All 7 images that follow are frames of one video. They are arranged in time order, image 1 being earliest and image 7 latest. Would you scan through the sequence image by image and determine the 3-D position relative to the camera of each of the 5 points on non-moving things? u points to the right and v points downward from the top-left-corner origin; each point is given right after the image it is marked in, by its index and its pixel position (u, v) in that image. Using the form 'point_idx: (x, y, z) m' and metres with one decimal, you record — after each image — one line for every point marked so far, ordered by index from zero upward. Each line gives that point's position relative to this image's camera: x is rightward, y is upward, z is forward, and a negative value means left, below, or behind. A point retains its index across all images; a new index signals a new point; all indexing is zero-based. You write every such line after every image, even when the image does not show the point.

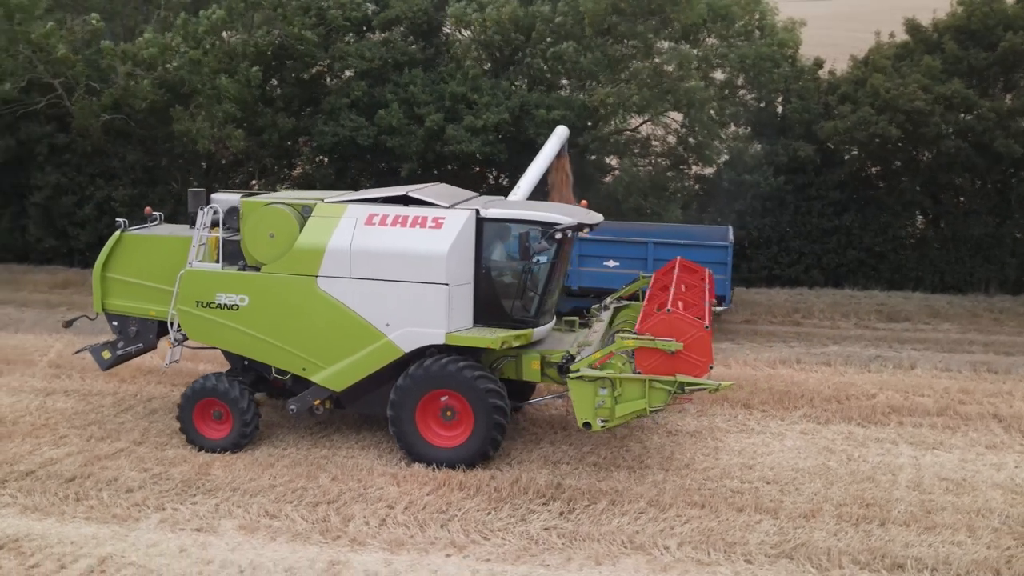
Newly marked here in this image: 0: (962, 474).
0: (+3.5, -1.4, +7.2) m
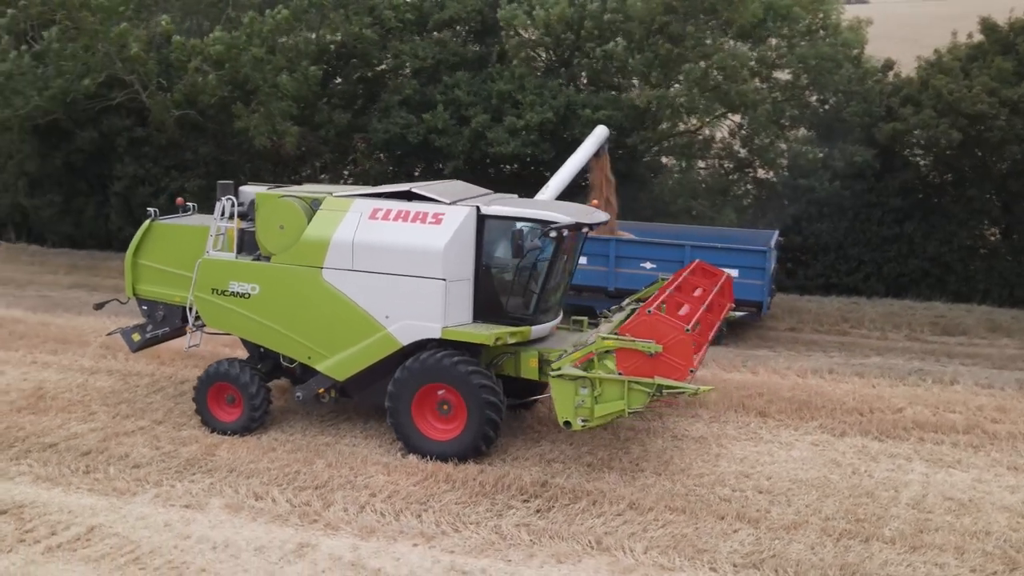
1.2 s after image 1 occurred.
0: (+3.4, -1.5, +6.8) m
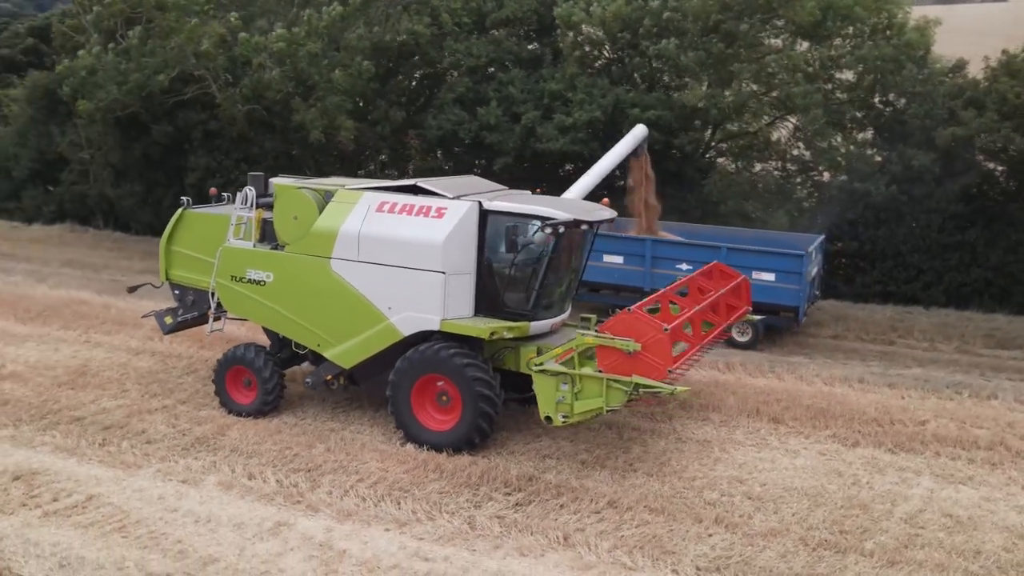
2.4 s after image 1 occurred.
0: (+3.2, -1.6, +6.5) m
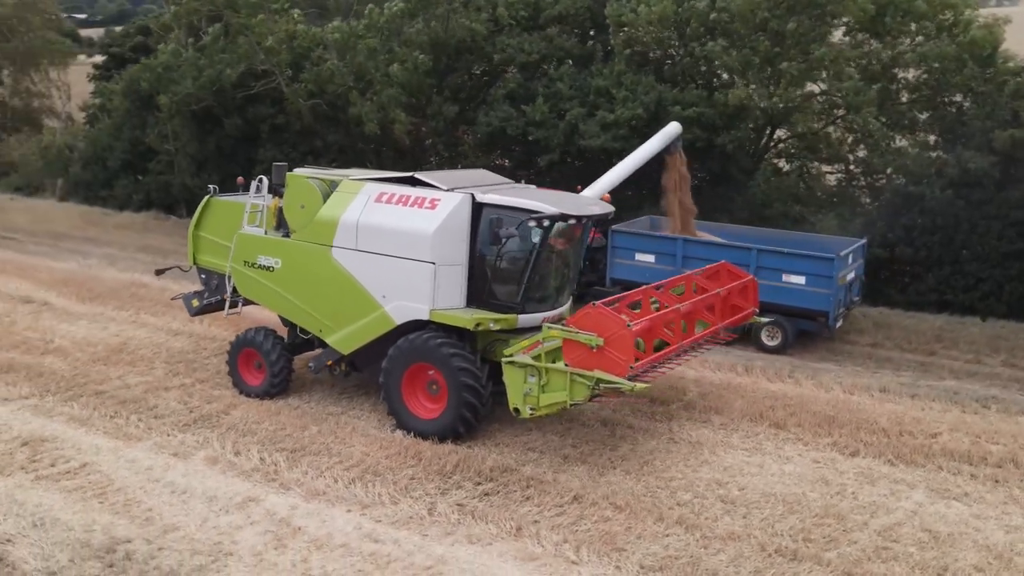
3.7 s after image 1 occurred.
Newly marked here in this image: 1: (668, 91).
0: (+3.0, -1.6, +6.2) m
1: (+2.2, +2.8, +13.3) m
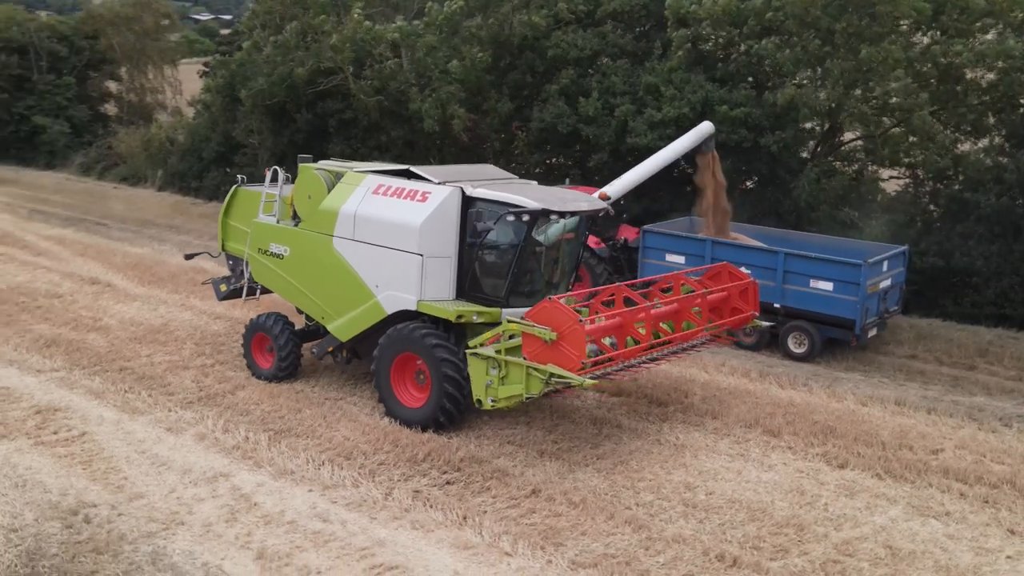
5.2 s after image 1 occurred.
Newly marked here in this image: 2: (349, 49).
0: (+2.6, -1.7, +6.0) m
1: (+2.9, +2.8, +13.0) m
2: (-2.9, +4.2, +16.3) m
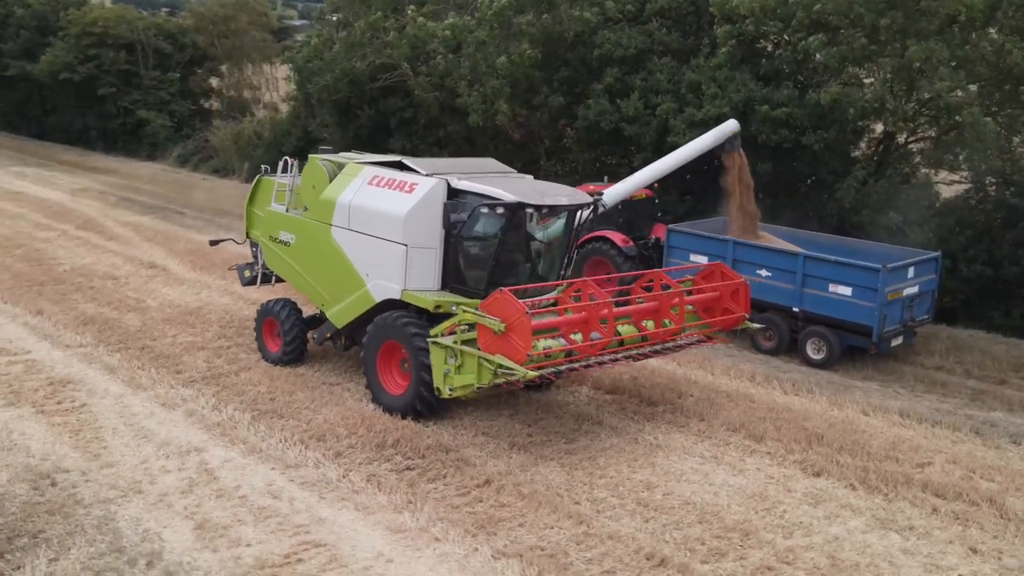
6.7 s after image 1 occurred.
0: (+2.2, -1.7, +5.7) m
1: (+3.4, +2.7, +12.7) m
2: (-1.9, +4.4, +16.6) m
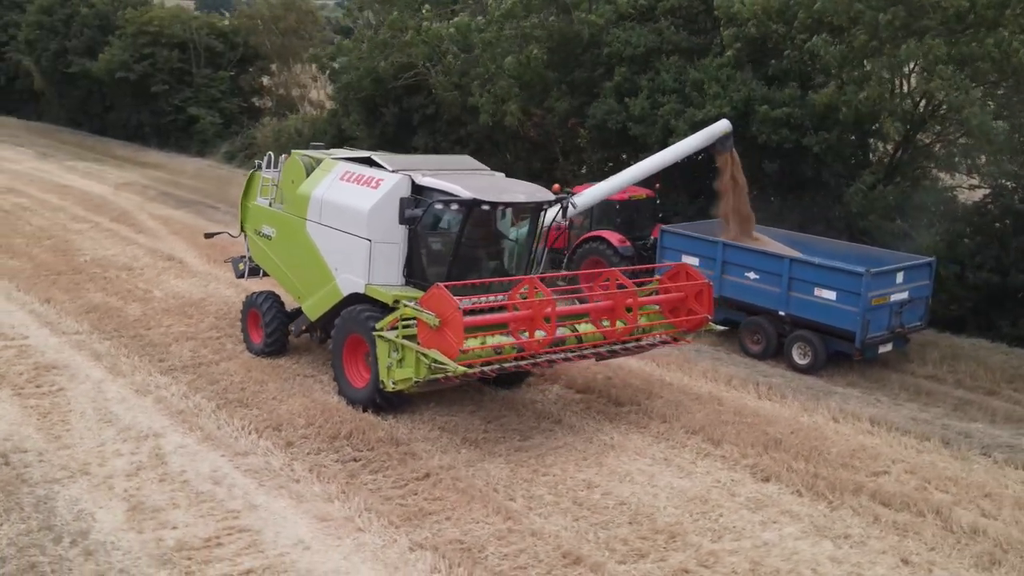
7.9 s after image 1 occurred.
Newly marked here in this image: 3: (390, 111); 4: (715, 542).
0: (+1.7, -1.7, +5.7) m
1: (+3.4, +2.7, +12.5) m
2: (-1.6, +4.4, +16.8) m
3: (-2.5, +3.6, +18.8) m
4: (+1.3, -1.6, +5.9) m
